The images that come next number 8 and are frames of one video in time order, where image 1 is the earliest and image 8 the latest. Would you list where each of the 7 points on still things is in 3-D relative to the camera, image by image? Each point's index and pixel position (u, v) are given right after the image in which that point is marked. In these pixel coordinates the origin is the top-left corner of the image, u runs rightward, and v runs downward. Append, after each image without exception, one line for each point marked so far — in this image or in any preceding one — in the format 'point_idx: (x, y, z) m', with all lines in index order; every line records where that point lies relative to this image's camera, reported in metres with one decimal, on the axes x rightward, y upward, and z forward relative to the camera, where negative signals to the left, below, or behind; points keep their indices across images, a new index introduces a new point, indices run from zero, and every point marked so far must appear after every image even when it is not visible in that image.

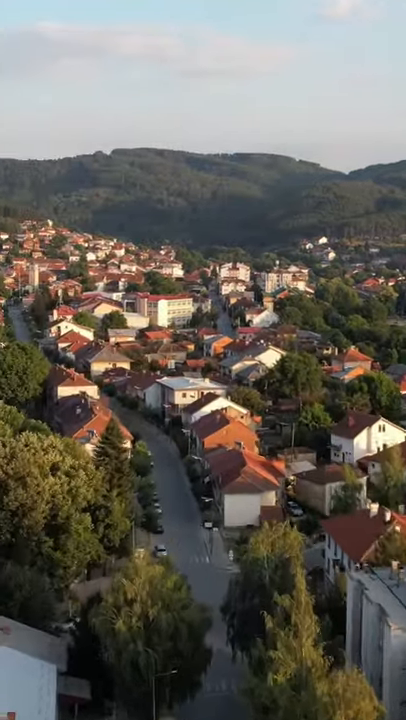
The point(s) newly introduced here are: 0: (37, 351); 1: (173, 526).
0: (-2.5, +0.1, +18.9) m
1: (-0.3, -1.7, +12.5) m
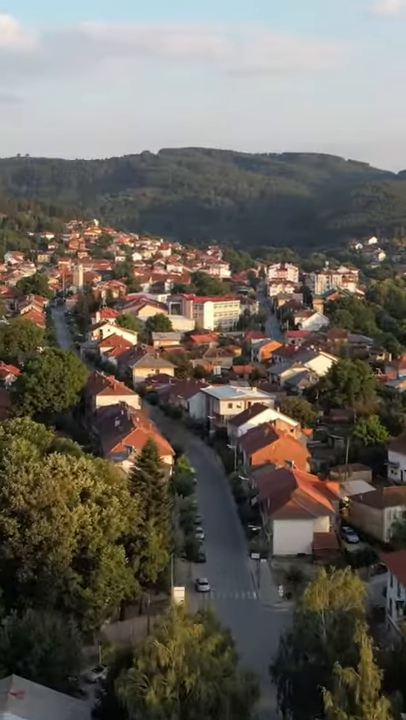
0: (-1.8, 0.0, +17.9) m
1: (+0.1, -1.8, +11.4) m
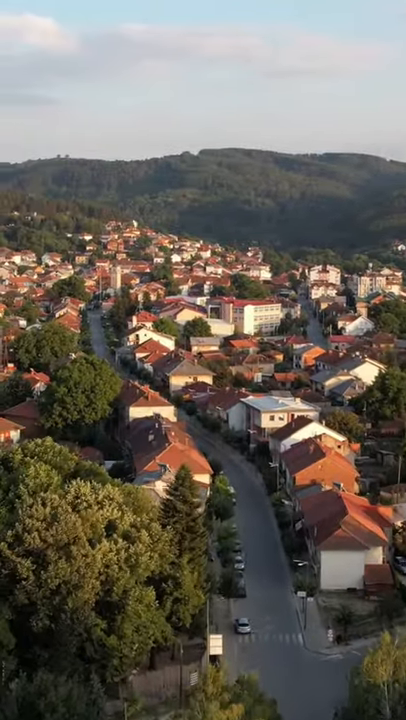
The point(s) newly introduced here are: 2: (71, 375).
0: (-1.3, -0.1, +16.9) m
1: (+0.5, -1.9, +10.3) m
2: (-1.7, -0.2, +16.2) m
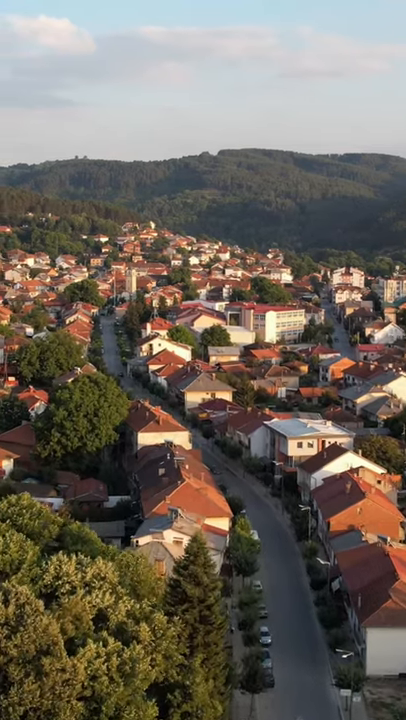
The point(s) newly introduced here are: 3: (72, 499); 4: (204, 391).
0: (-1.1, -0.3, +14.9) m
1: (+0.6, -2.1, +8.4) m
2: (-1.5, -0.4, +14.2) m
3: (-1.4, -1.5, +12.9) m
4: (0.0, -0.5, +19.3) m
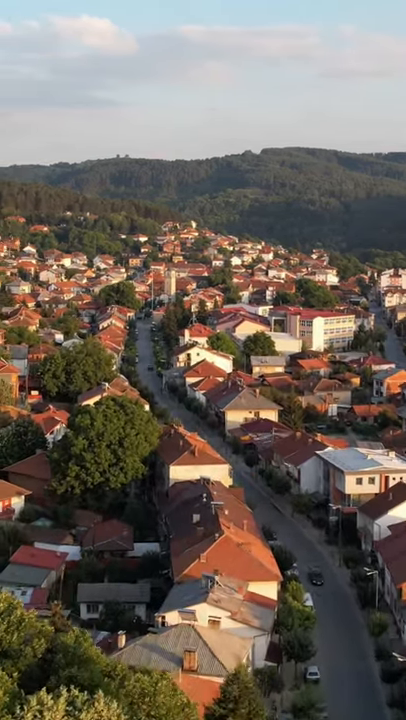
0: (-0.6, -0.5, +12.9) m
1: (+0.8, -2.4, +6.3) m
2: (-1.1, -0.6, +12.2) m
3: (-1.0, -1.7, +10.9) m
4: (+0.6, -0.7, +17.2) m
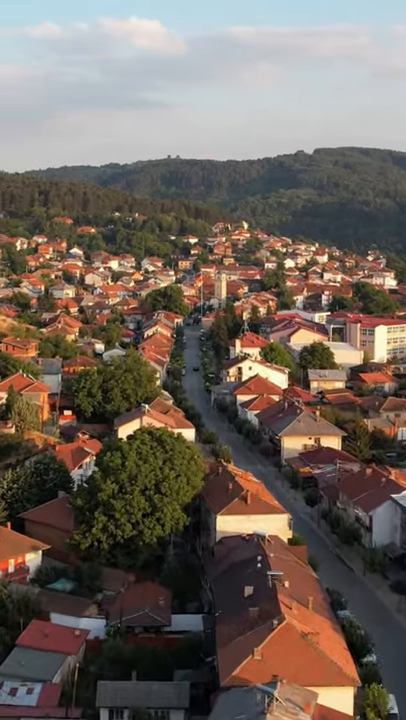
0: (-0.2, -0.7, +10.8) m
1: (+1.0, -2.6, +4.1) m
2: (-0.7, -0.9, +10.1) m
3: (-0.6, -1.9, +8.8) m
4: (+1.2, -0.9, +15.1) m
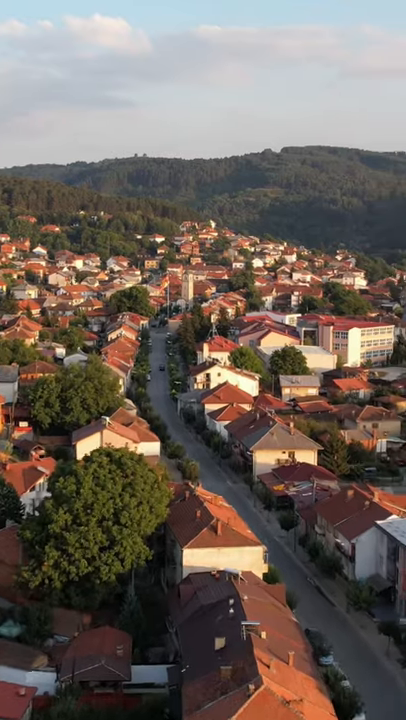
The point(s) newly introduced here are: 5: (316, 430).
0: (-0.4, -0.8, +9.7) m
1: (+0.9, -2.7, +3.1) m
2: (-0.9, -1.0, +9.0) m
3: (-0.8, -2.0, +7.7) m
4: (+0.9, -1.0, +14.0) m
5: (+1.5, -0.9, +15.9) m
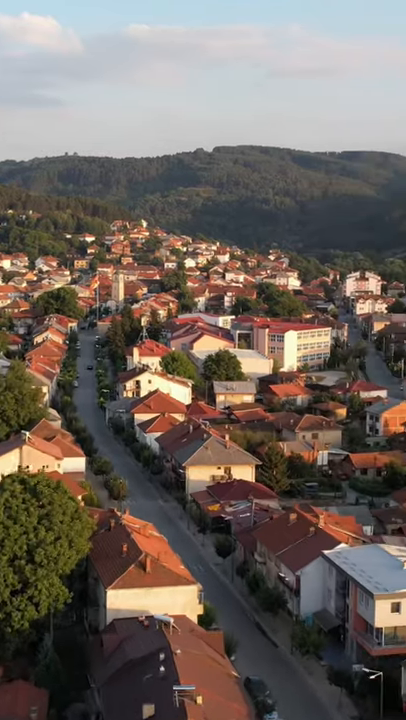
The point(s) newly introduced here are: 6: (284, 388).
0: (-0.9, -0.9, +8.6) m
1: (+0.8, -2.8, +2.0) m
2: (-1.4, -1.1, +7.9) m
3: (-1.2, -2.1, +6.6) m
4: (+0.1, -1.1, +13.0) m
5: (+0.6, -1.0, +14.9) m
6: (+1.3, -0.5, +19.8) m
